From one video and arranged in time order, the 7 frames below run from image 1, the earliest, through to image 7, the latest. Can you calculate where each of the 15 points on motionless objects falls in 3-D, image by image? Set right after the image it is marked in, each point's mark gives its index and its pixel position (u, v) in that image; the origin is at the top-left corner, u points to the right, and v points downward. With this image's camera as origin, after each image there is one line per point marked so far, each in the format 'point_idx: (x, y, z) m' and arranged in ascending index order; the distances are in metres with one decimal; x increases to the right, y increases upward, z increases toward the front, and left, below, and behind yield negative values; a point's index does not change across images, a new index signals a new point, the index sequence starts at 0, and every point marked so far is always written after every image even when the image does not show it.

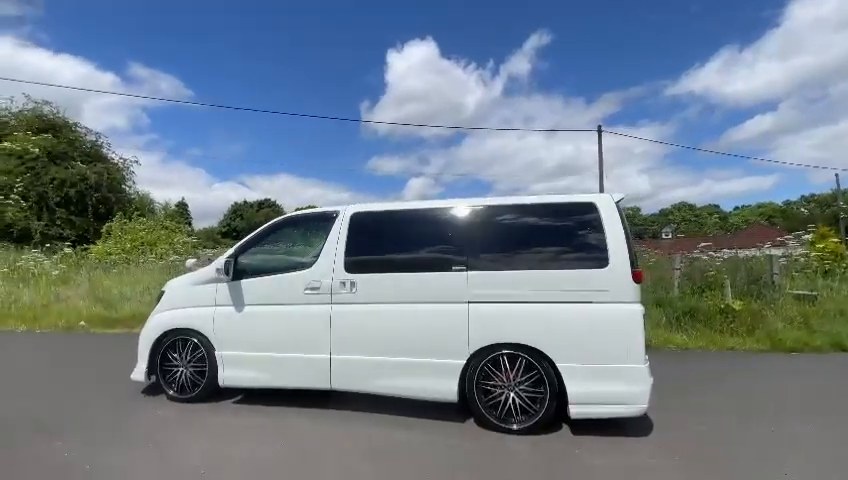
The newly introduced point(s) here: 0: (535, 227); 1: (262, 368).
0: (+1.1, +0.1, +4.2) m
1: (-1.9, -1.5, +4.7) m
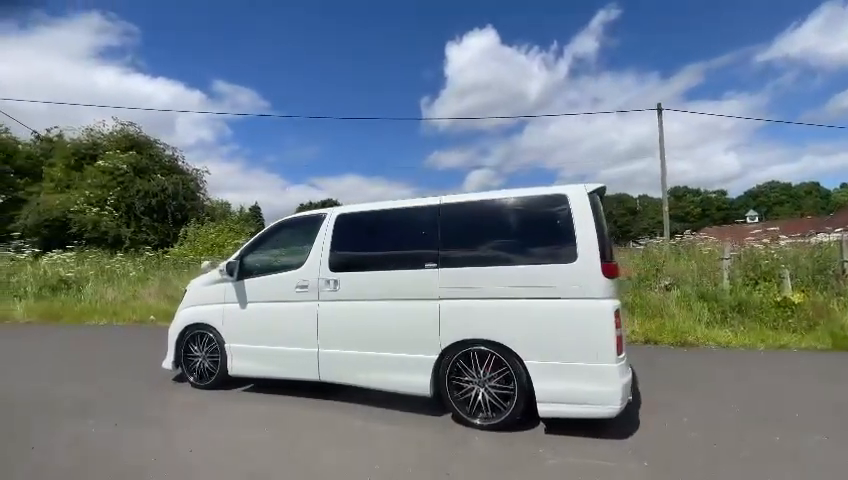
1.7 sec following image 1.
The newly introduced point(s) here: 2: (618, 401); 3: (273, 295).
0: (+0.8, +0.2, +4.1) m
1: (-2.0, -1.5, +5.1) m
2: (+1.7, -1.4, +3.5) m
3: (-1.9, -0.7, +5.0) m
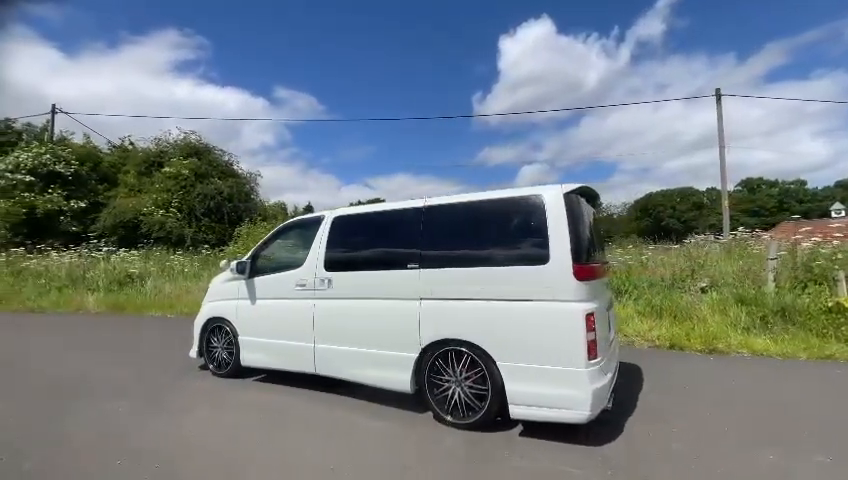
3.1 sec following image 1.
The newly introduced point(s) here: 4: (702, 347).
0: (+0.6, +0.2, +4.1) m
1: (-2.1, -1.5, +5.5) m
2: (+1.4, -1.4, +3.5) m
3: (-1.9, -0.7, +5.4) m
4: (+4.8, -1.9, +7.1) m
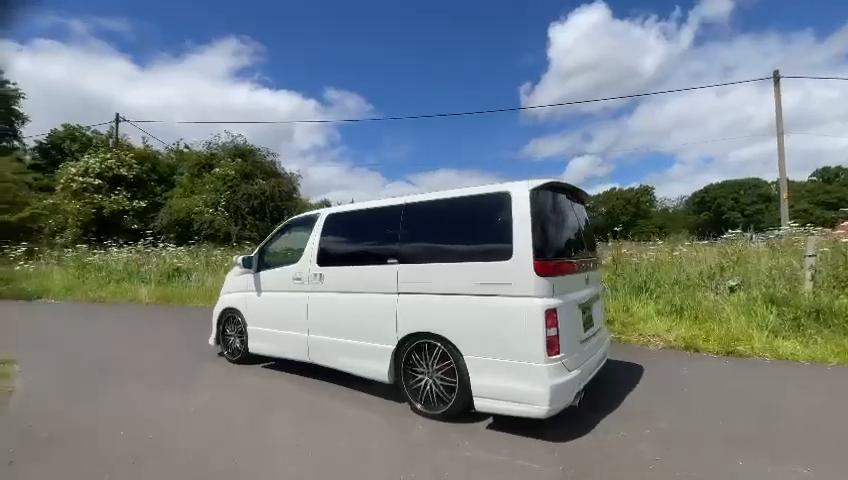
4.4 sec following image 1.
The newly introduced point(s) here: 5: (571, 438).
0: (+0.3, +0.2, +4.2) m
1: (-2.2, -1.4, +5.8) m
2: (+1.0, -1.4, +3.5) m
3: (-2.1, -0.6, +5.8) m
4: (+4.9, -1.8, +6.7) m
5: (+1.4, -1.8, +3.8) m
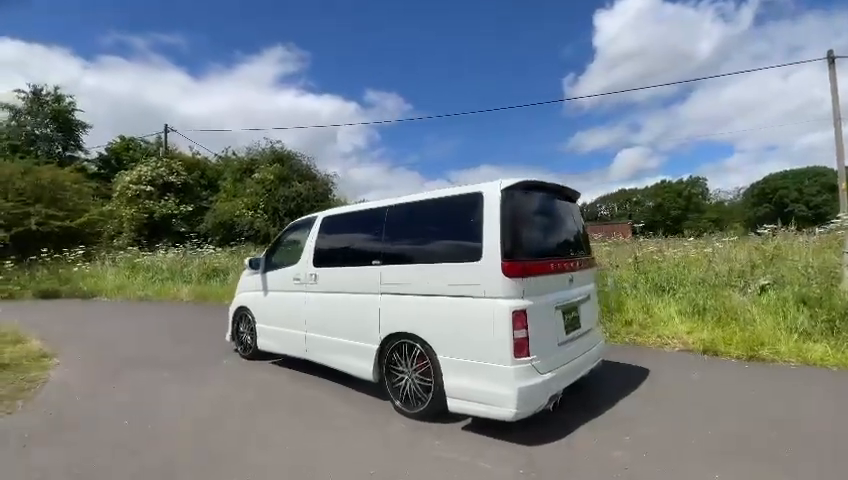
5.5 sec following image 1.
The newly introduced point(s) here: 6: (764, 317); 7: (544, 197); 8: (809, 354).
0: (+0.1, +0.2, +4.2) m
1: (-2.2, -1.5, +6.1) m
2: (+0.7, -1.4, +3.5) m
3: (-2.1, -0.7, +6.0) m
4: (+4.9, -1.7, +6.3) m
5: (+1.1, -1.8, +3.7) m
6: (+5.6, -1.3, +6.8) m
7: (+1.3, +0.5, +4.4) m
8: (+5.6, -1.7, +5.9) m
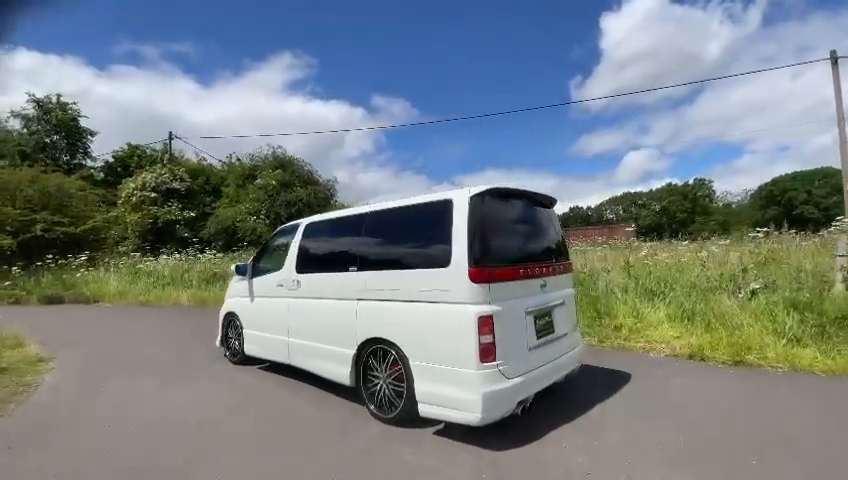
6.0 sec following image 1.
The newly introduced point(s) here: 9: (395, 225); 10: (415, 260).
0: (-0.2, +0.1, +4.3) m
1: (-2.5, -1.6, +6.2) m
2: (+0.4, -1.4, +3.5) m
3: (-2.4, -0.8, +6.1) m
4: (+4.7, -1.8, +6.2) m
5: (+0.8, -1.9, +3.7) m
6: (+5.4, -1.3, +6.7) m
7: (+1.0, +0.4, +4.5) m
8: (+5.4, -1.7, +5.9) m
9: (-0.3, +0.2, +4.4) m
10: (-0.1, -0.2, +4.1) m
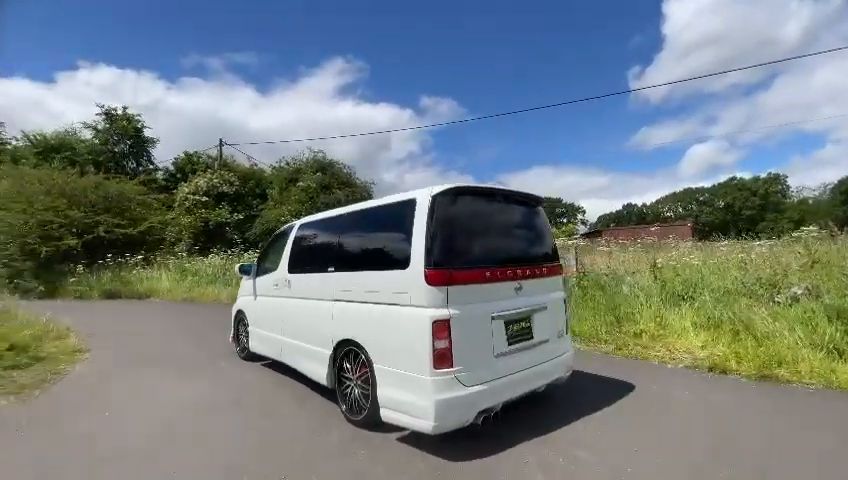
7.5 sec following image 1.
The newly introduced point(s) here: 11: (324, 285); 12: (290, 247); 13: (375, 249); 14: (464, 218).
0: (-0.5, +0.1, +4.2) m
1: (-2.6, -1.6, +6.4) m
2: (0.0, -1.5, +3.4) m
3: (-2.4, -0.8, +6.3) m
4: (+4.5, -1.8, +5.6) m
5: (+0.4, -1.9, +3.5) m
6: (+5.4, -1.4, +6.0) m
7: (+0.7, +0.4, +4.3) m
8: (+5.2, -1.7, +5.2) m
9: (-0.6, +0.2, +4.4) m
10: (-0.4, -0.2, +4.0) m
11: (-1.1, -0.5, +4.8) m
12: (-1.9, -0.1, +5.8) m
13: (-0.5, -0.1, +4.1) m
14: (+0.4, +0.2, +3.9) m
